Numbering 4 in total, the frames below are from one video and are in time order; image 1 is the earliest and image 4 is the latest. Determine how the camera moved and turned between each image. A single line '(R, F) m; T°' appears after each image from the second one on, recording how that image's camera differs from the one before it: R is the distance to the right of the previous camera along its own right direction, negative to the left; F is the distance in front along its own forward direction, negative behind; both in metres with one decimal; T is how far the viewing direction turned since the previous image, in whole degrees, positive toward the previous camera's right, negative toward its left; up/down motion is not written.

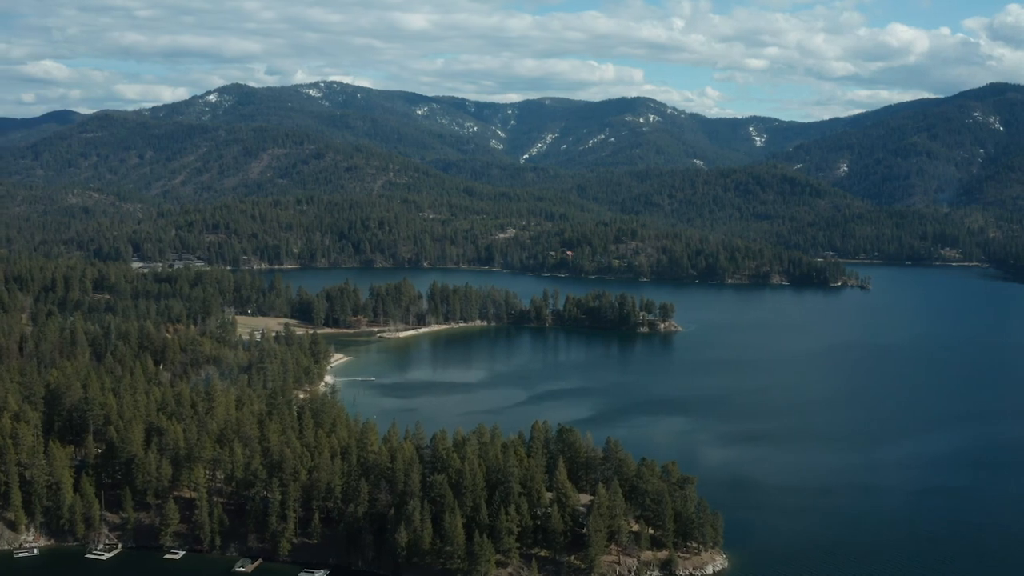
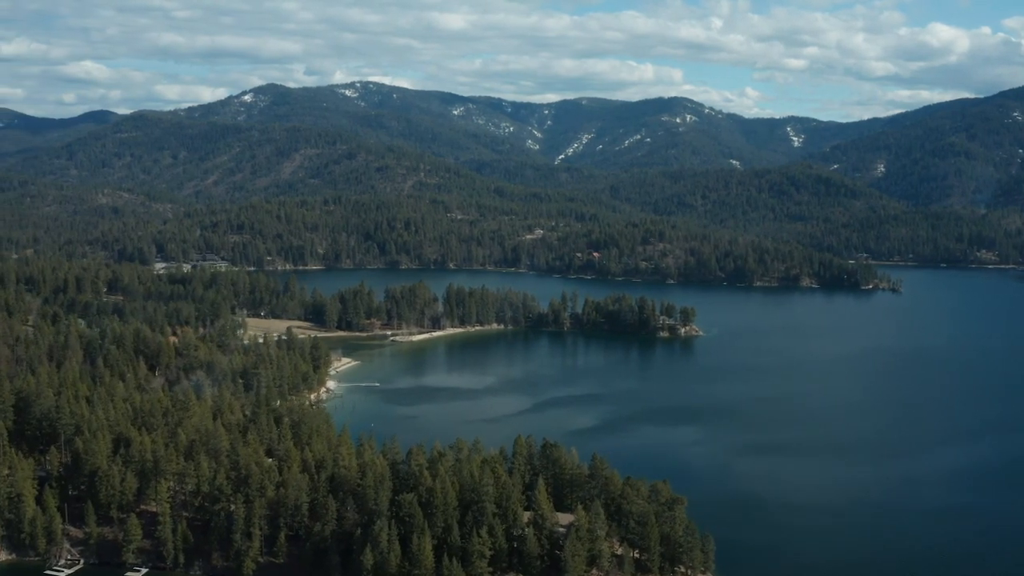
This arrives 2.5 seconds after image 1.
(+0.9, +0.9) m; -2°
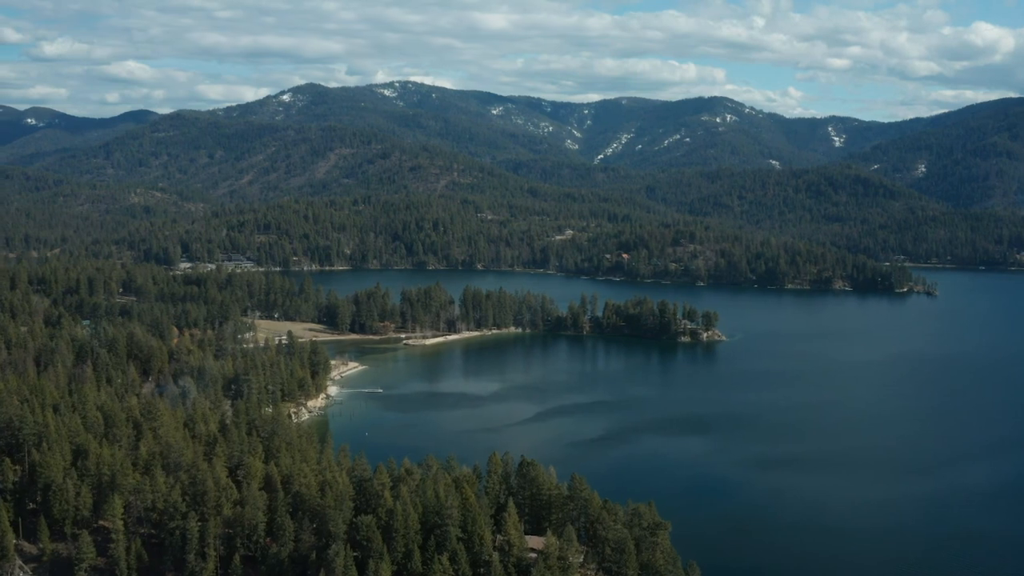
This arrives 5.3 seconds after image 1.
(+1.0, +1.0) m; -2°
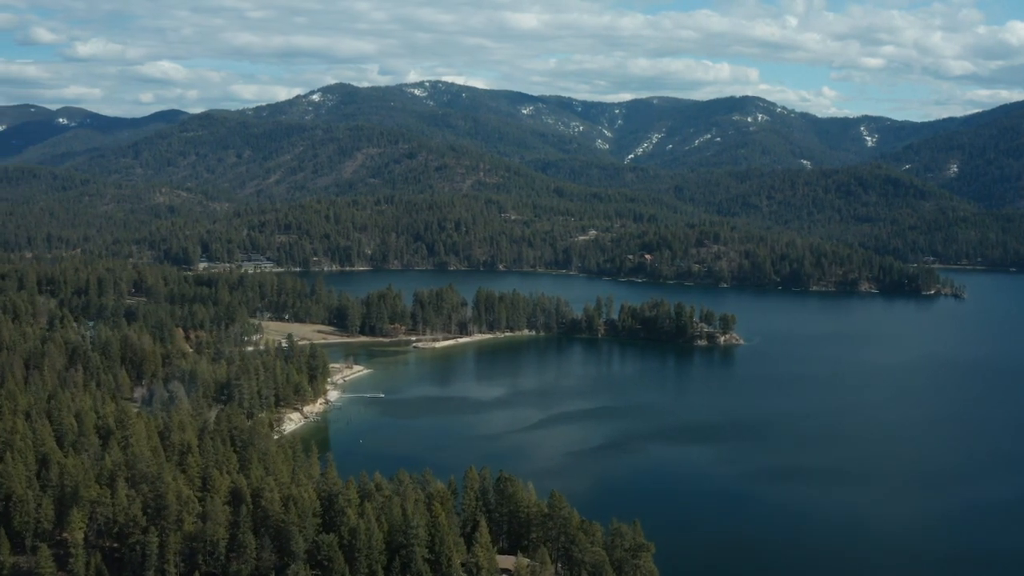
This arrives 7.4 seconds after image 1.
(+0.8, +0.7) m; -2°
